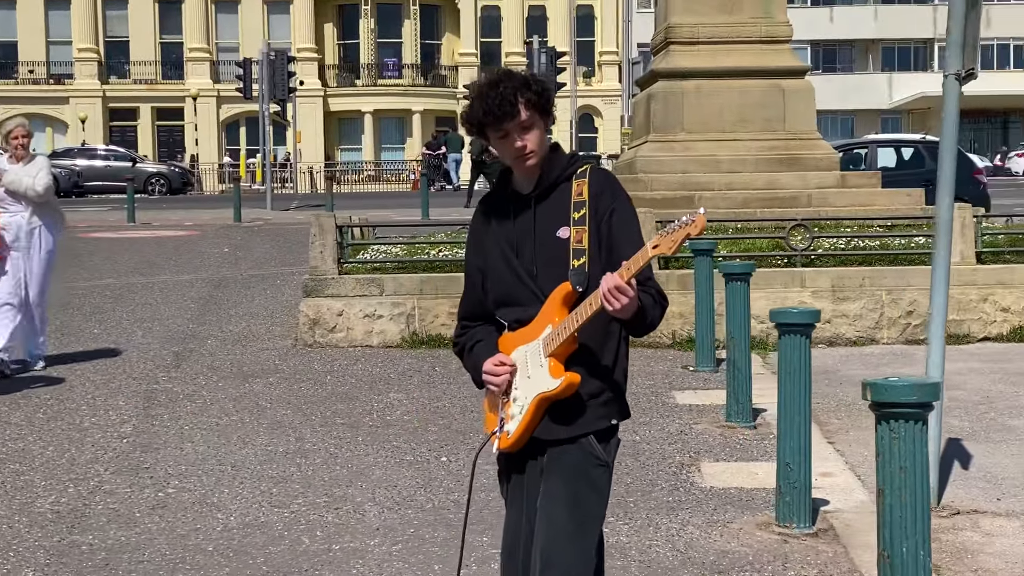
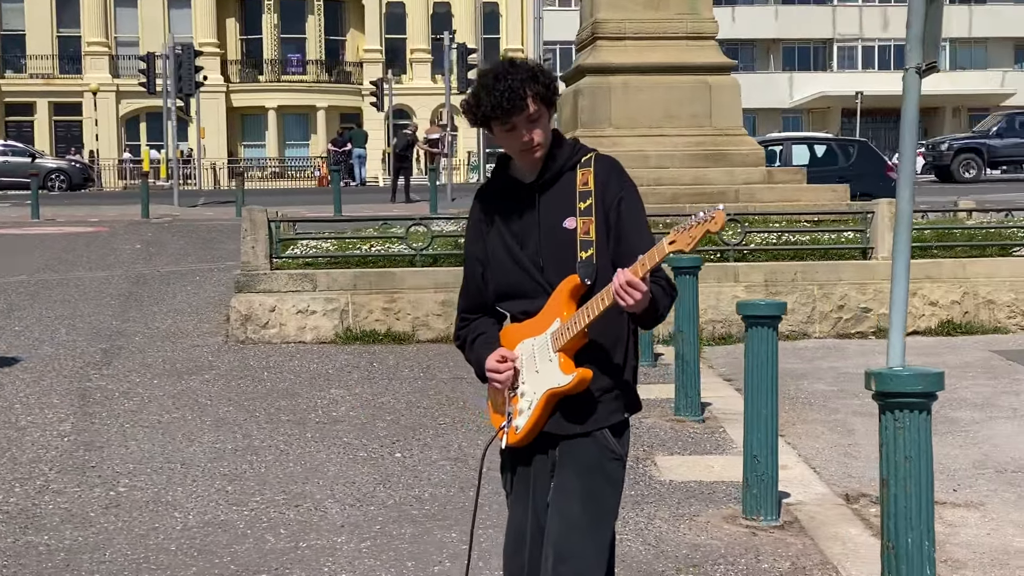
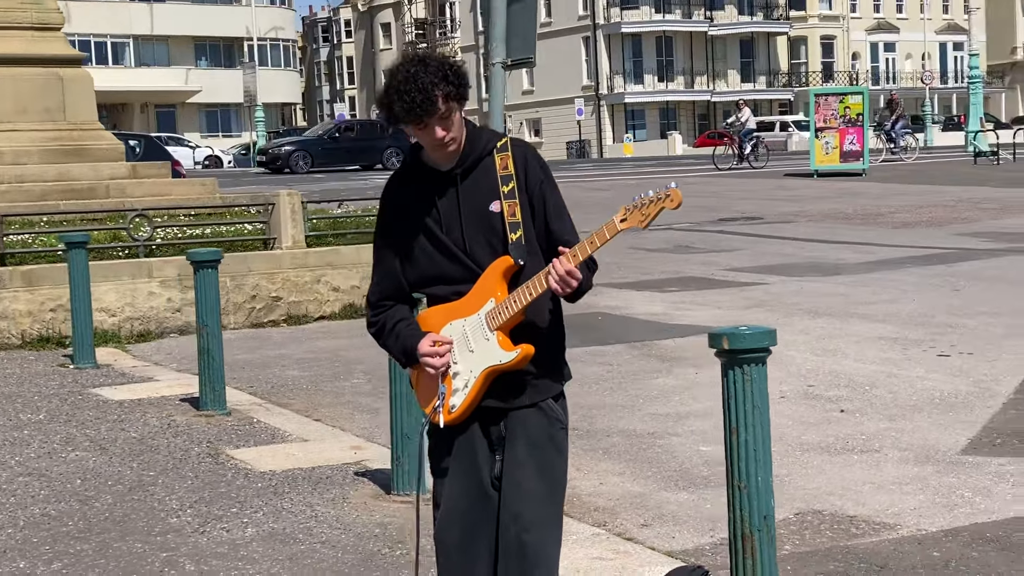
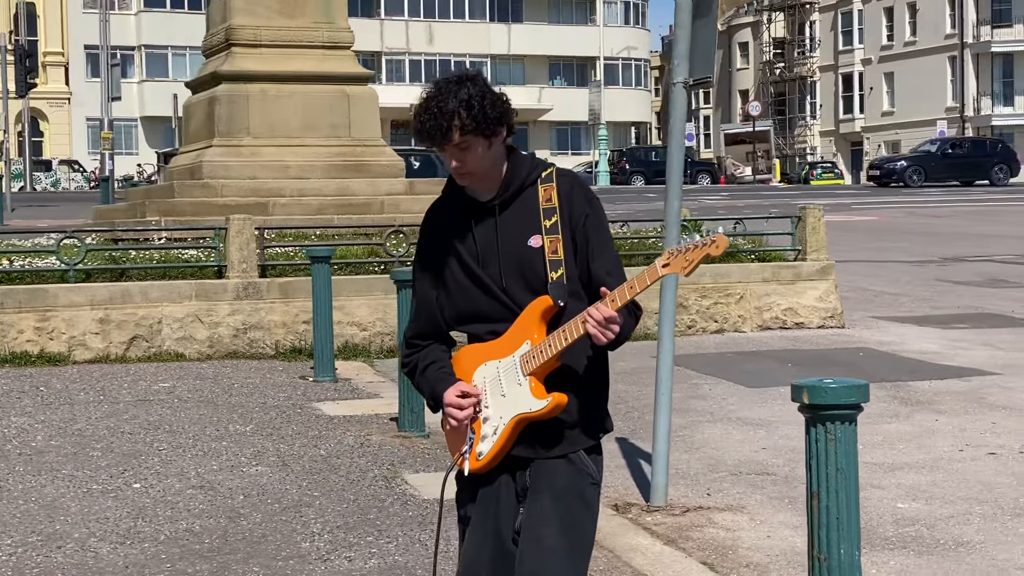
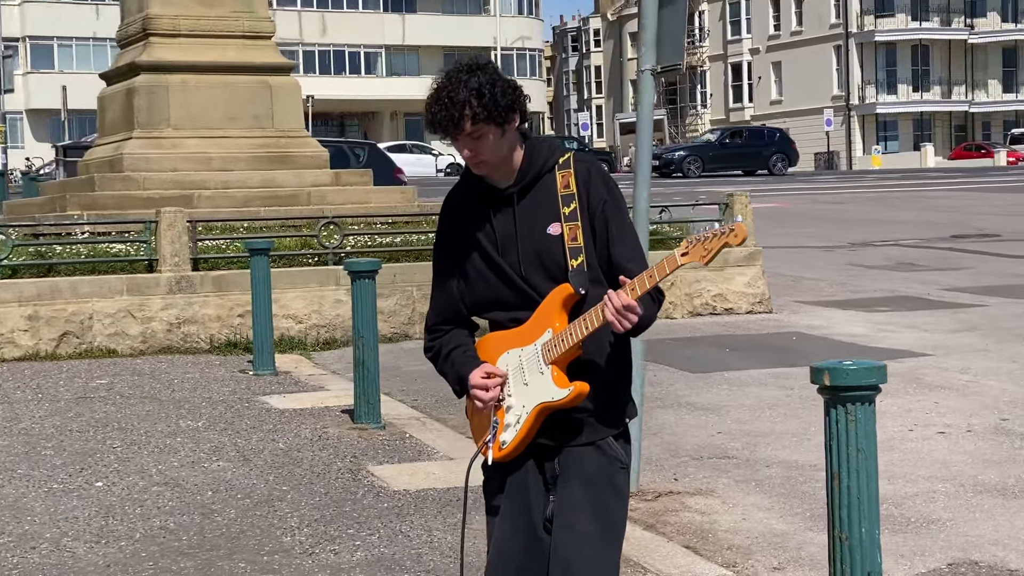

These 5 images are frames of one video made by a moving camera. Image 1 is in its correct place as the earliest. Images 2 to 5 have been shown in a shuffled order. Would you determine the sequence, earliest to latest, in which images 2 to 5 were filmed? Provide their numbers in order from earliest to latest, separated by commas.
2, 4, 5, 3
